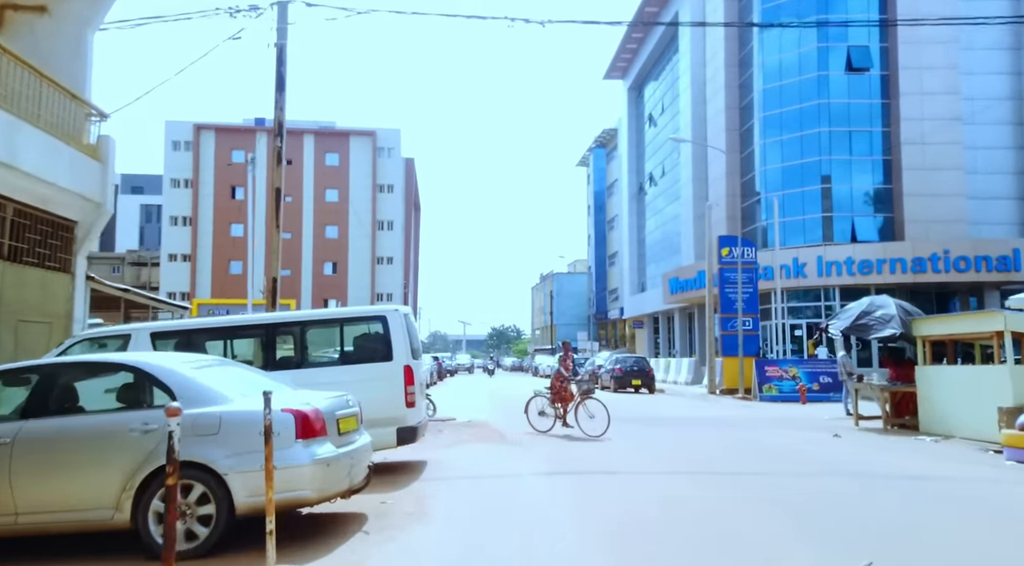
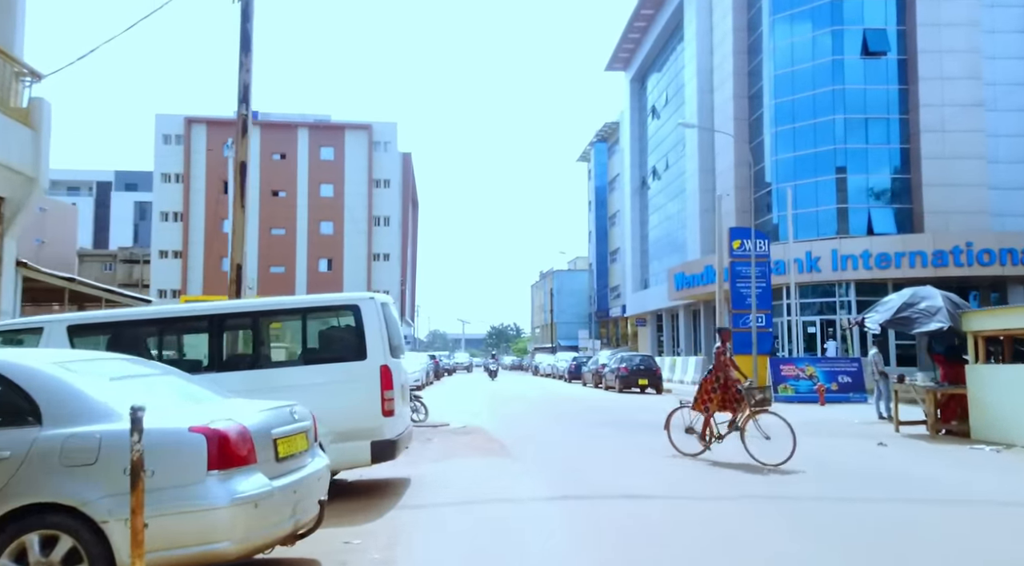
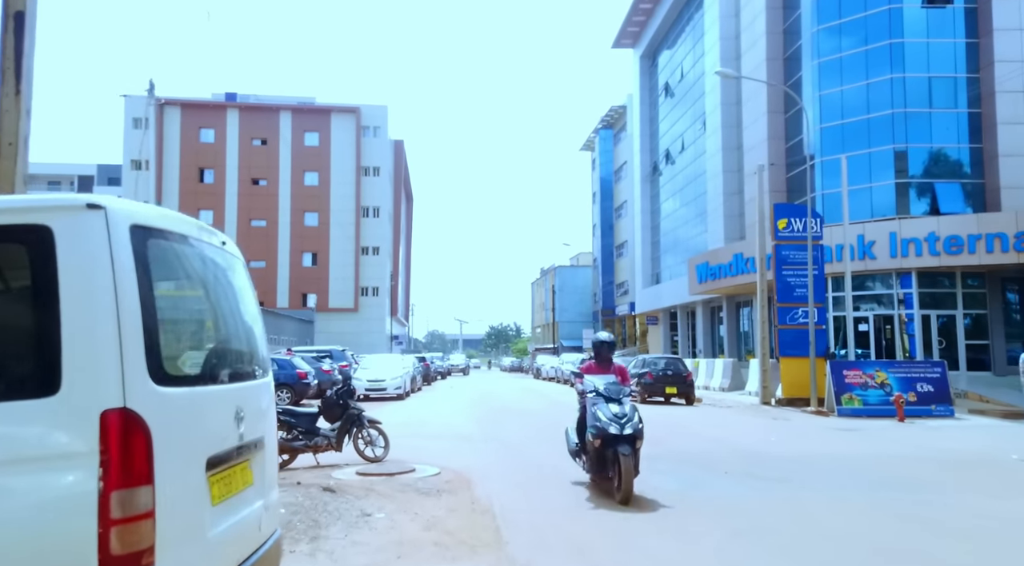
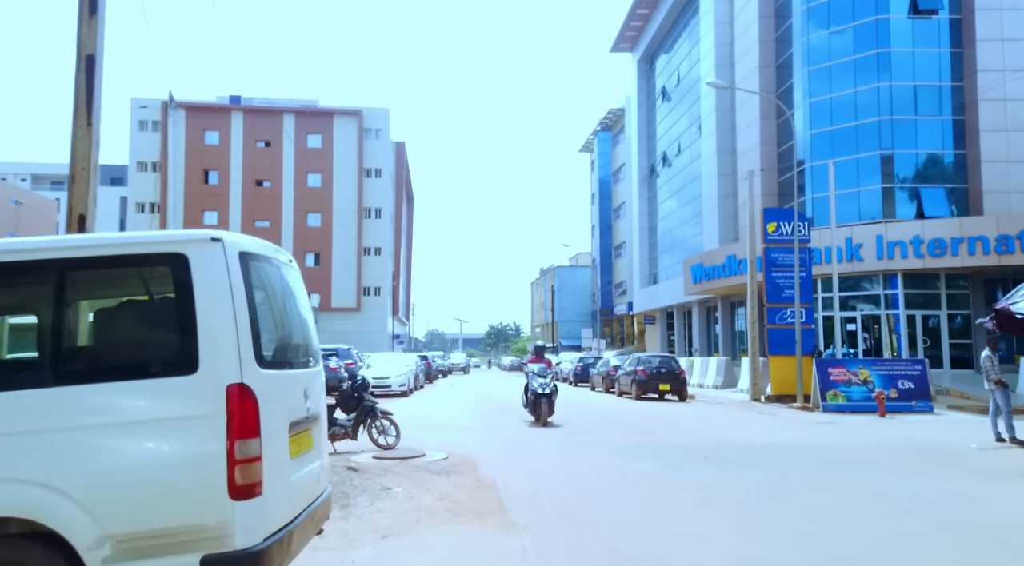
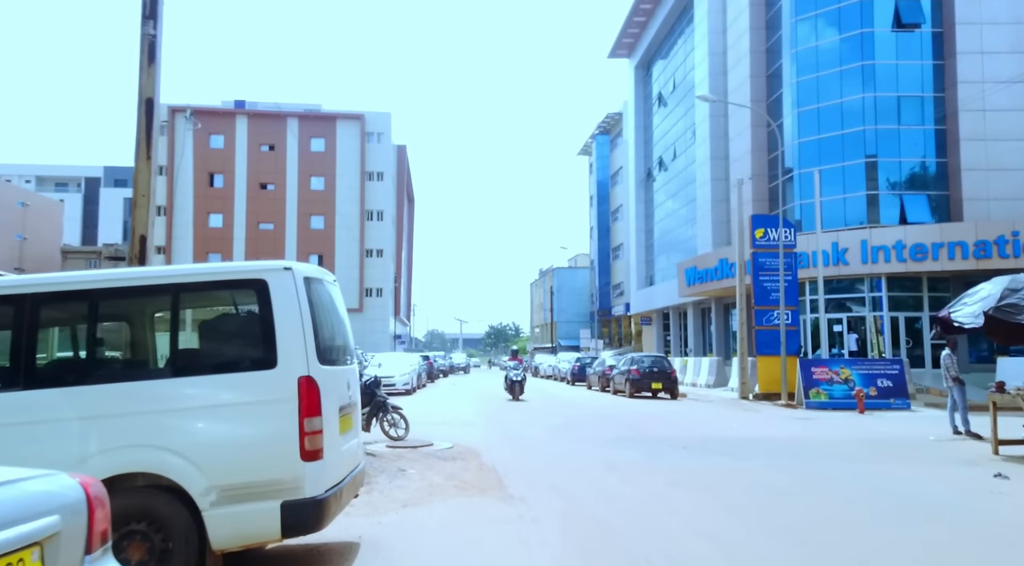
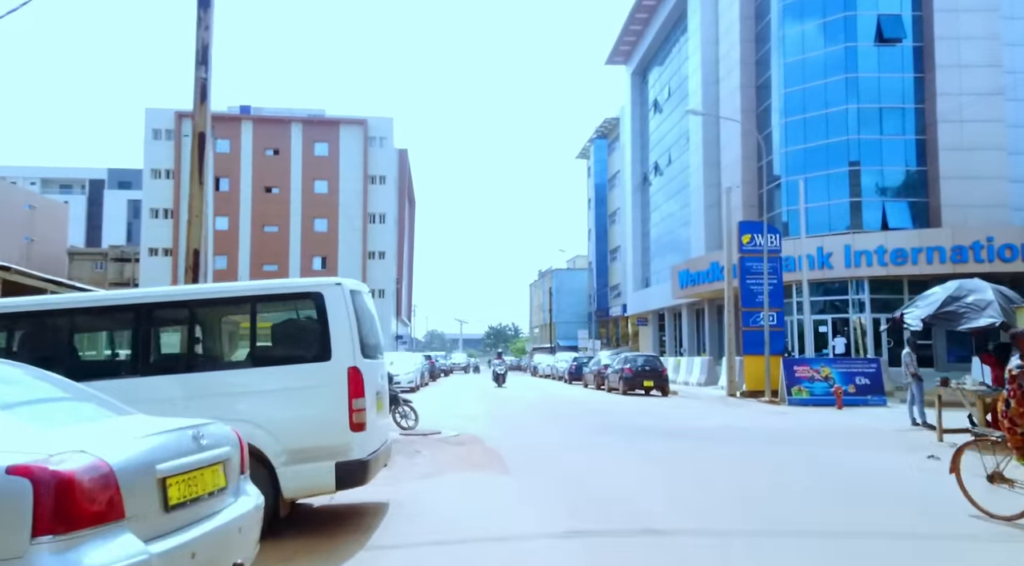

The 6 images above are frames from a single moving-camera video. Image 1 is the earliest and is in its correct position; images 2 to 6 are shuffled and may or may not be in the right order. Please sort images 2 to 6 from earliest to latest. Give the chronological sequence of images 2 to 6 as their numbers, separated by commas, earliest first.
2, 6, 5, 4, 3
